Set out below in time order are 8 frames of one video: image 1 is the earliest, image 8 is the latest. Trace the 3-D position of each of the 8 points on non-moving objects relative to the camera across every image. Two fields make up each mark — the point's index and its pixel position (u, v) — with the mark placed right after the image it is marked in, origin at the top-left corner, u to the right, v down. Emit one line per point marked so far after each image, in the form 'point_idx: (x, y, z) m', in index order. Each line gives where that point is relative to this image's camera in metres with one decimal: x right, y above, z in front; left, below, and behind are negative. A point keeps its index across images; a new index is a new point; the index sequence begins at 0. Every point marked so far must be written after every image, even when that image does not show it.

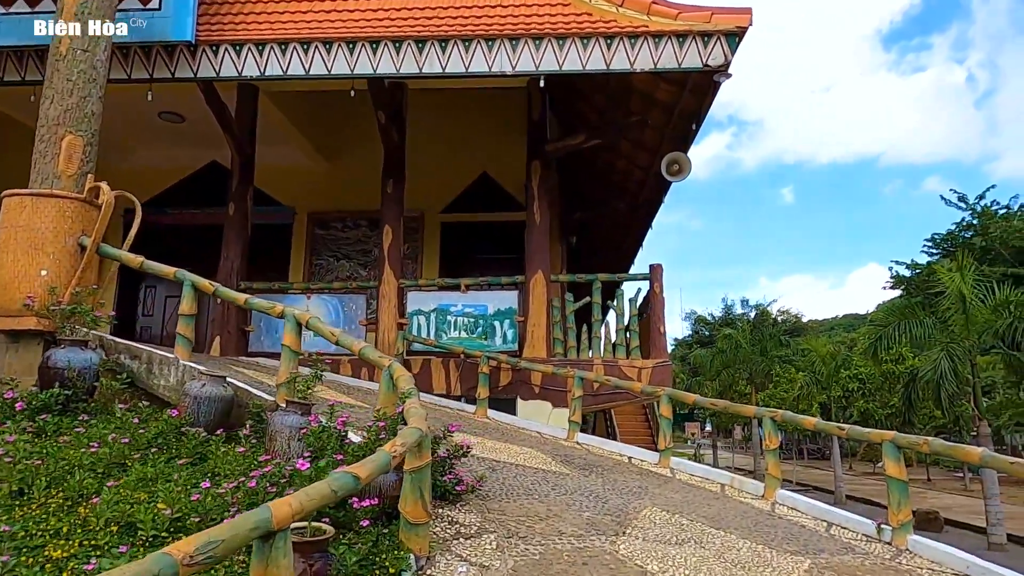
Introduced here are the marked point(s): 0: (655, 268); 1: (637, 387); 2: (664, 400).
0: (+1.5, +0.2, +7.1) m
1: (+1.1, -0.9, +5.7) m
2: (+1.3, -0.9, +5.5) m
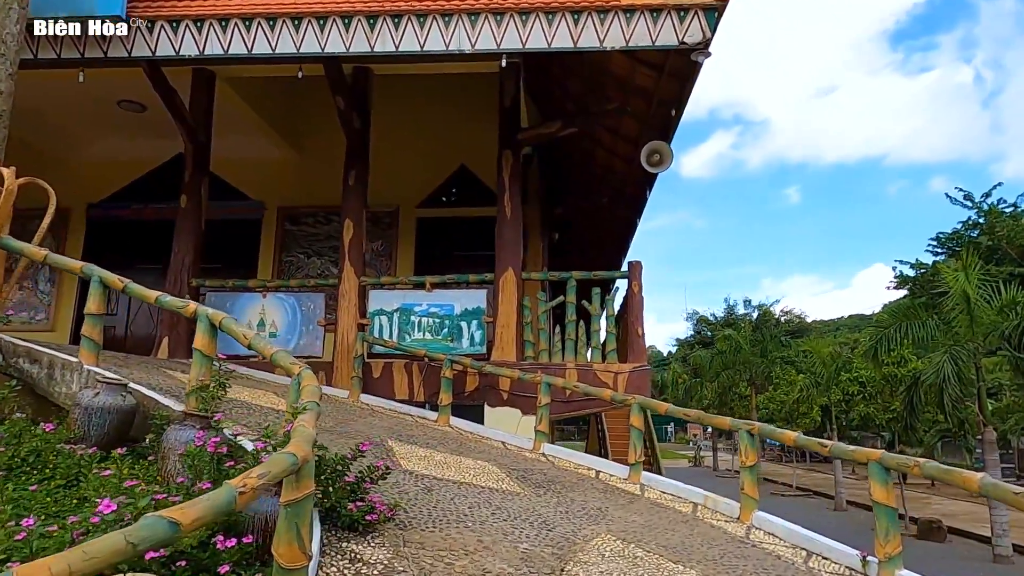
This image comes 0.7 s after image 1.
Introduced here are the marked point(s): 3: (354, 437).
0: (+1.2, +0.2, +6.6) m
1: (+0.7, -0.8, +5.3) m
2: (+0.9, -0.9, +5.0) m
3: (-1.1, -1.0, +4.5) m
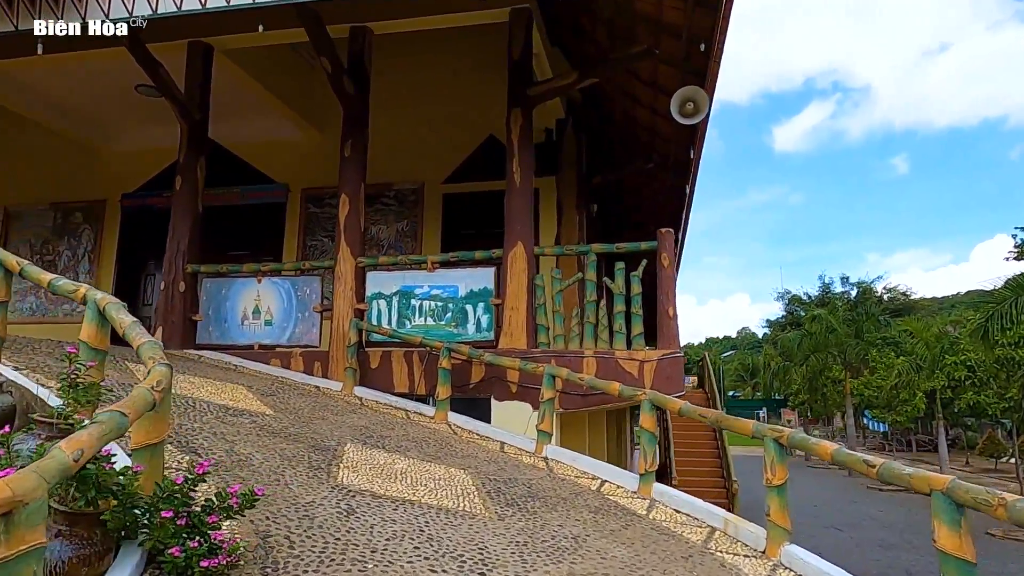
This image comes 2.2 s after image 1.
0: (+1.3, +0.5, +5.6) m
1: (+0.7, -0.7, +4.4) m
2: (+0.8, -0.7, +4.1) m
3: (-1.2, -0.9, +3.9) m
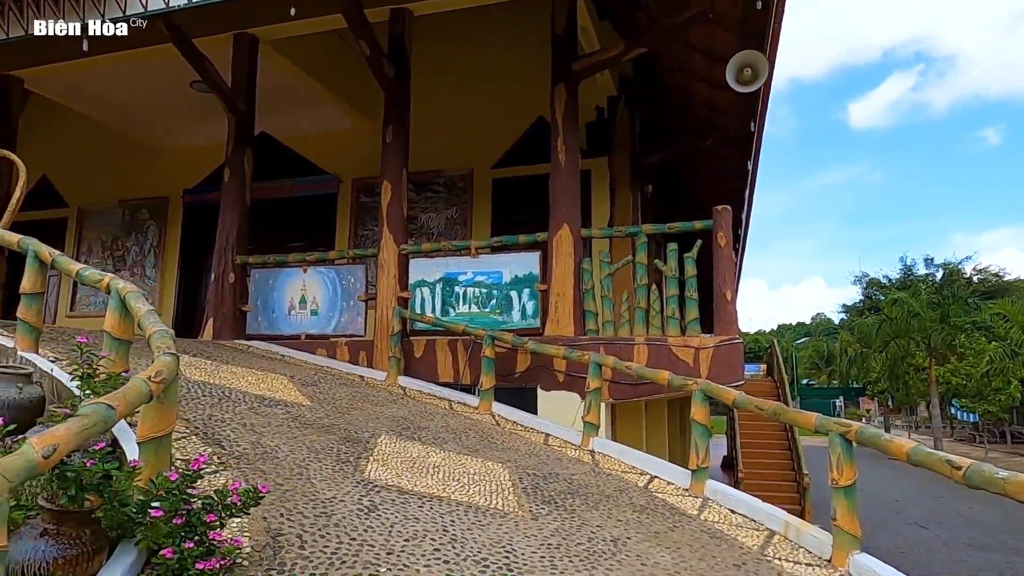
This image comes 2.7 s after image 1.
0: (+1.6, +0.6, +5.2) m
1: (+0.9, -0.6, +4.1) m
2: (+1.0, -0.6, +3.8) m
3: (-1.0, -0.8, +3.7) m
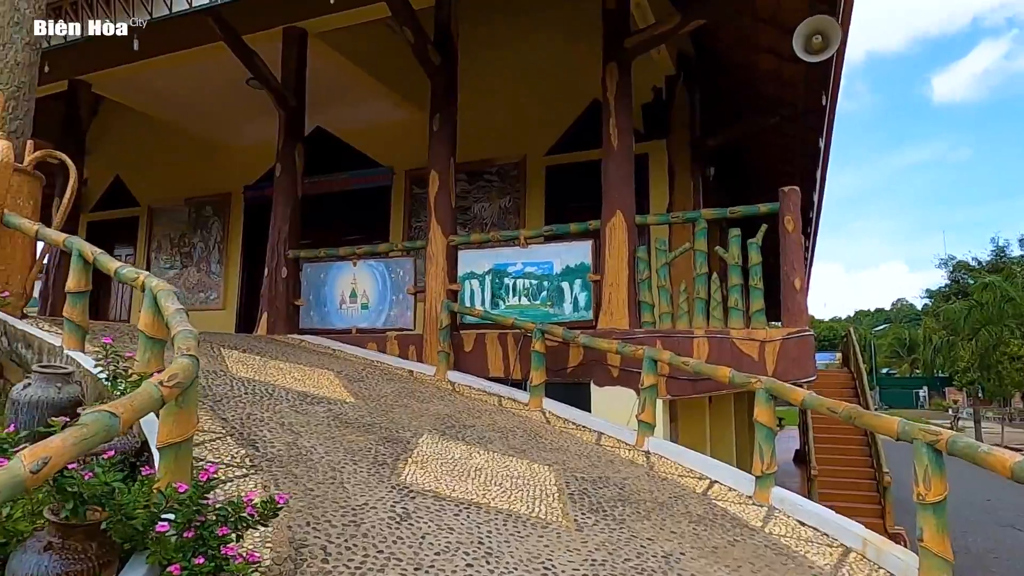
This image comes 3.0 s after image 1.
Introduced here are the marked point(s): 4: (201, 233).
0: (+2.0, +0.7, +4.8) m
1: (+1.2, -0.5, +3.7) m
2: (+1.3, -0.6, +3.4) m
3: (-0.7, -0.8, +3.6) m
4: (-5.0, +0.9, +10.7) m
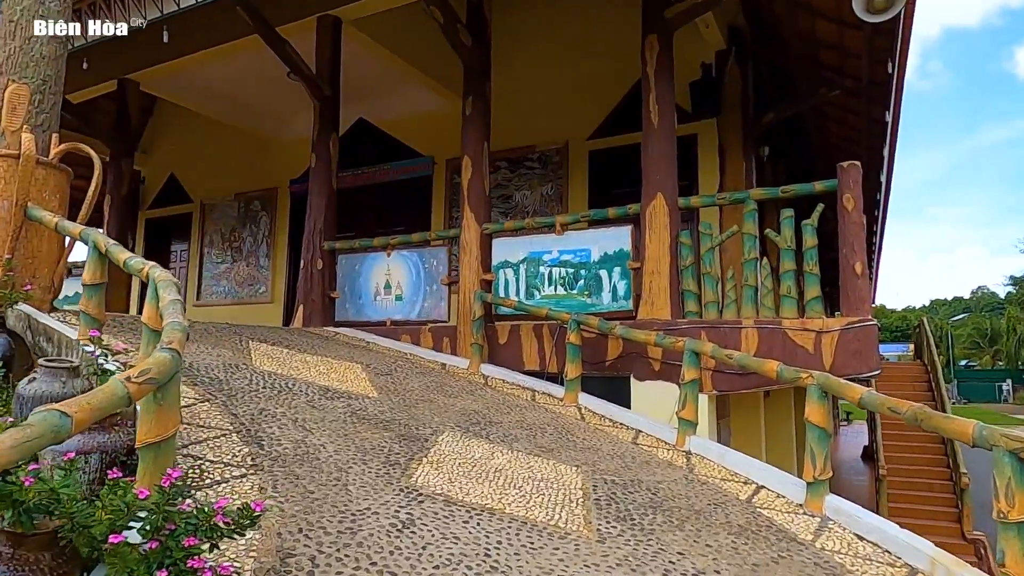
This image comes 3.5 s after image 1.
0: (+2.2, +0.8, +4.4) m
1: (+1.3, -0.4, +3.4) m
2: (+1.4, -0.5, +3.1) m
3: (-0.6, -0.7, +3.4) m
4: (-4.3, +1.0, +10.8) m
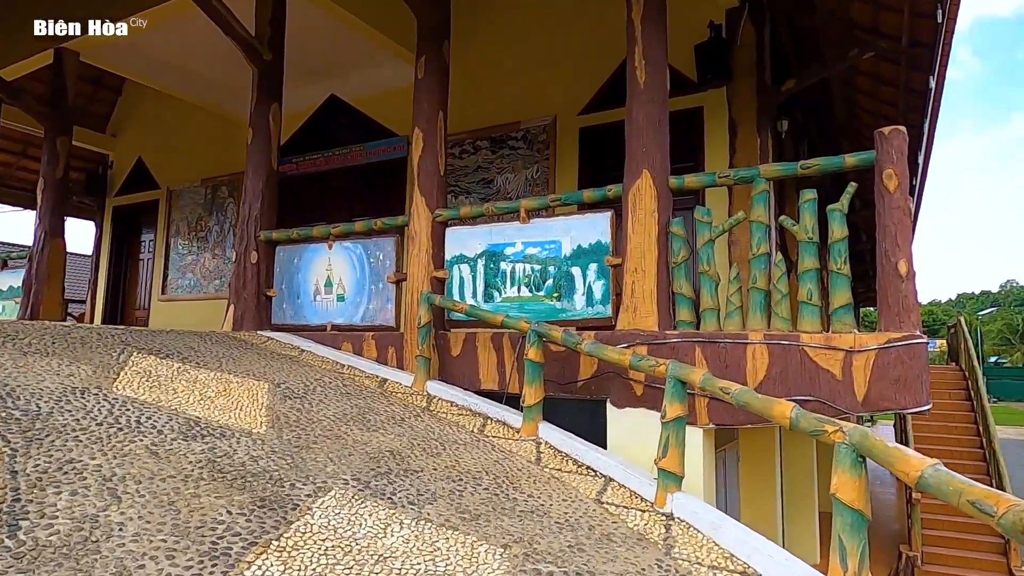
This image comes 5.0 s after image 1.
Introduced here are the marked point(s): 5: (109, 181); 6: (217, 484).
0: (+1.9, +0.8, +3.3) m
1: (+1.0, -0.4, +2.4) m
2: (+1.0, -0.5, +2.1) m
3: (-1.0, -0.8, +2.5) m
4: (-4.4, +1.1, +9.9) m
5: (-6.9, +1.8, +11.4) m
6: (-1.1, -0.7, +2.5) m
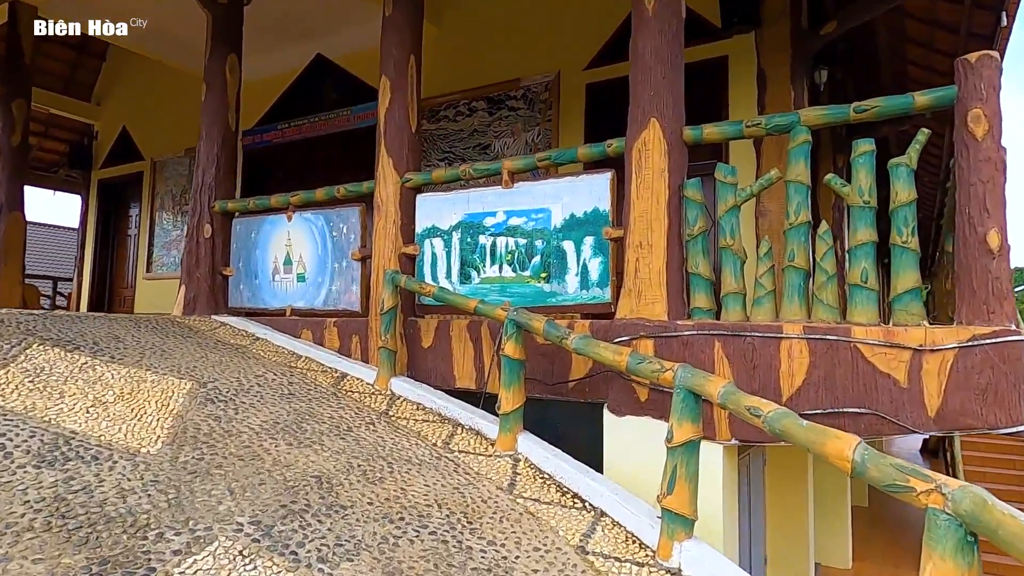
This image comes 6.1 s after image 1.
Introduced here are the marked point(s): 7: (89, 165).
0: (+1.8, +0.9, +2.5) m
1: (+0.8, -0.4, +1.6) m
2: (+0.9, -0.5, +1.3) m
3: (-1.1, -0.7, +1.8) m
4: (-4.3, +1.4, +9.3) m
5: (-6.8, +2.2, +10.8) m
6: (-1.3, -0.7, +1.8) m
7: (-6.9, +2.0, +10.8) m
